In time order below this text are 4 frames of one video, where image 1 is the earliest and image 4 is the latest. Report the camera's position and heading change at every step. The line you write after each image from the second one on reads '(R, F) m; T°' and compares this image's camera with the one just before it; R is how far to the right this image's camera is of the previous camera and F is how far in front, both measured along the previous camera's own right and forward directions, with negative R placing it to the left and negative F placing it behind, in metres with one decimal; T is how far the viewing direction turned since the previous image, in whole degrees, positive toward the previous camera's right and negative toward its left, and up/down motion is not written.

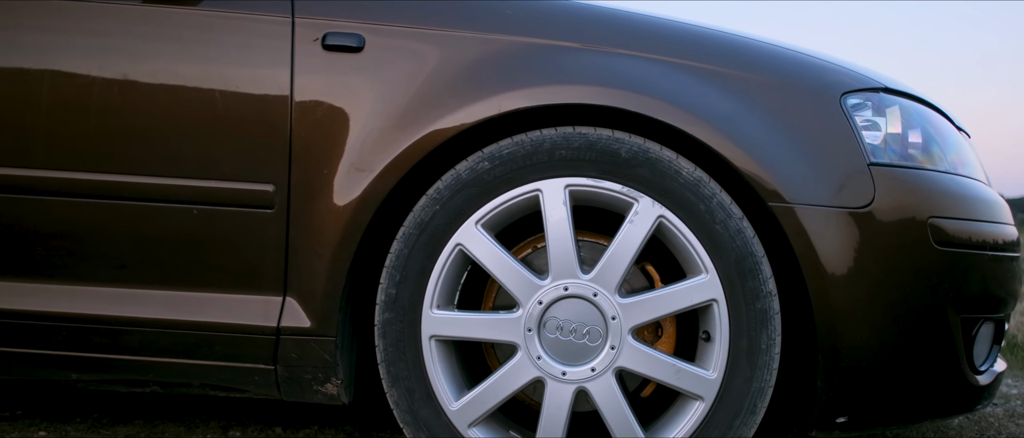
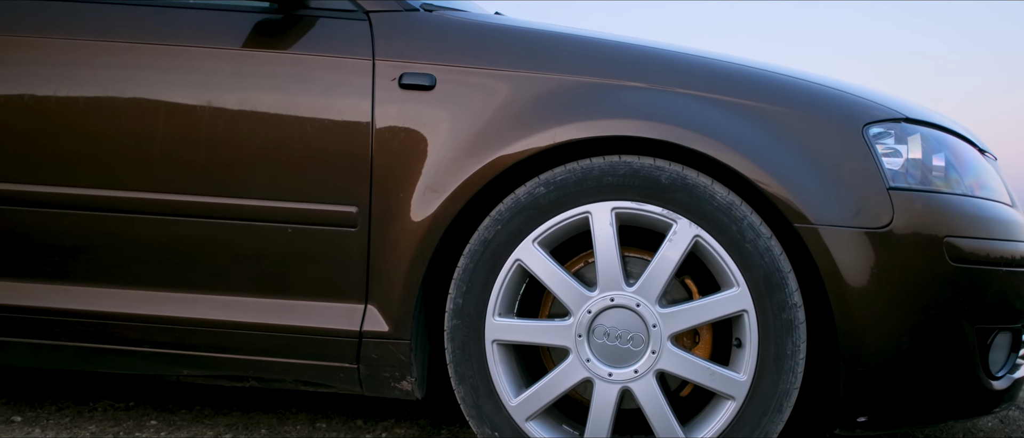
(0.0, -0.2) m; -4°
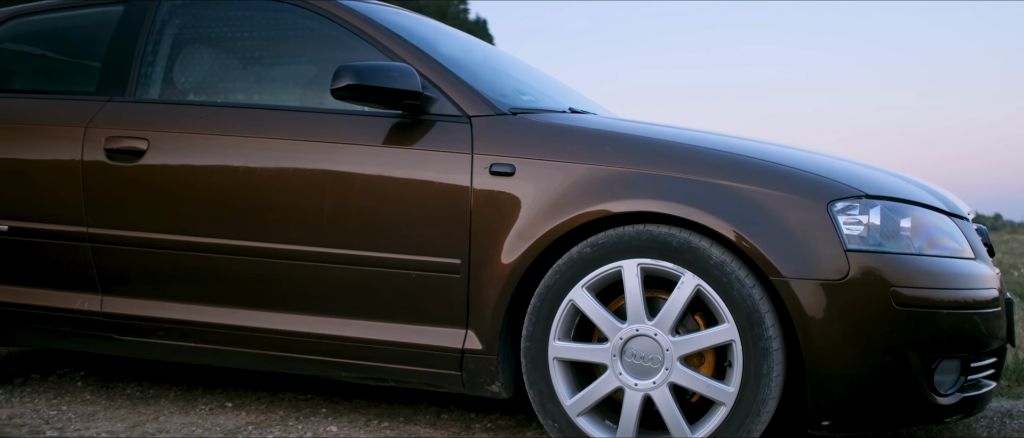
(+0.3, -0.6) m; -10°
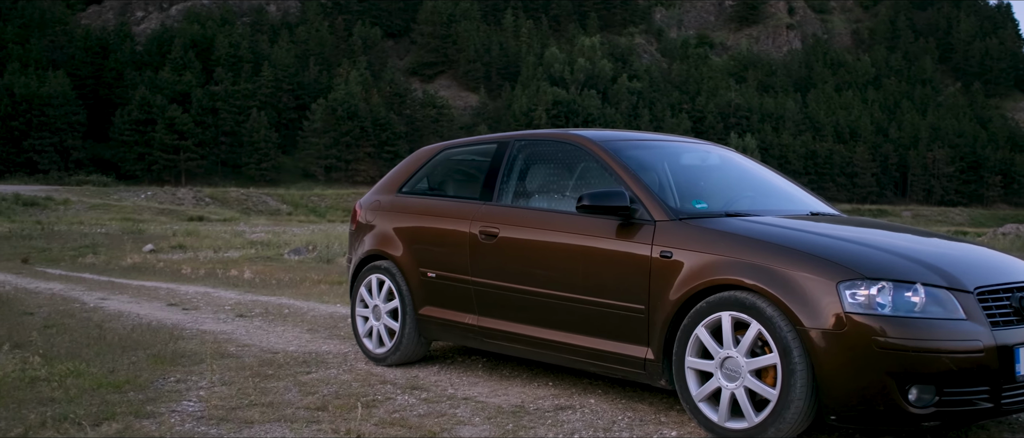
(+1.3, -1.5) m; -28°
